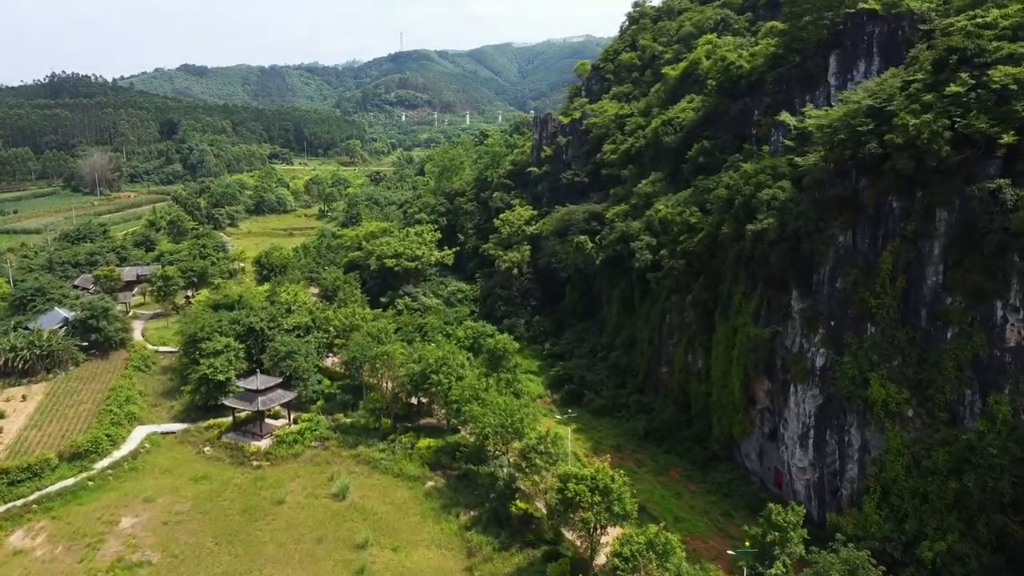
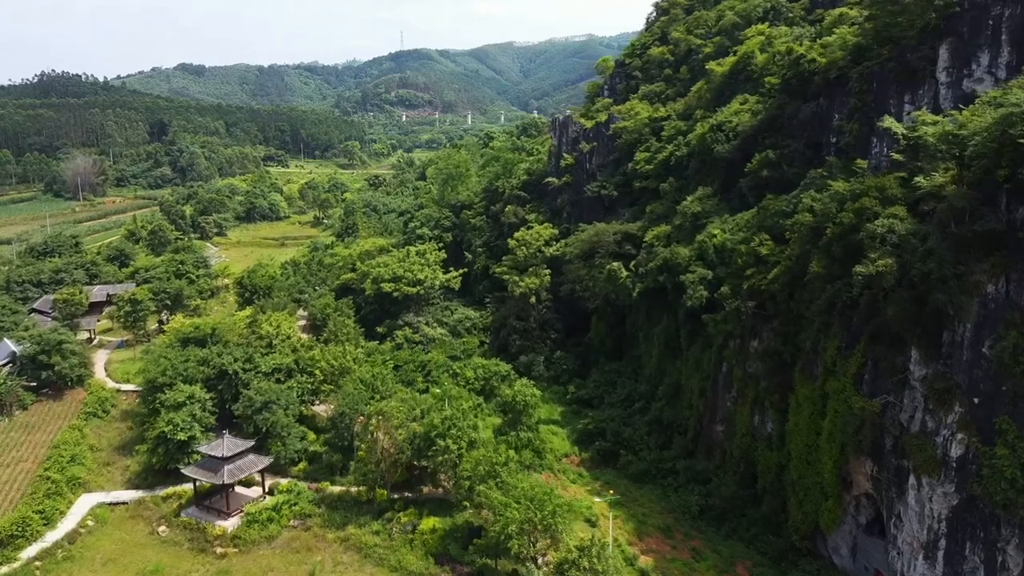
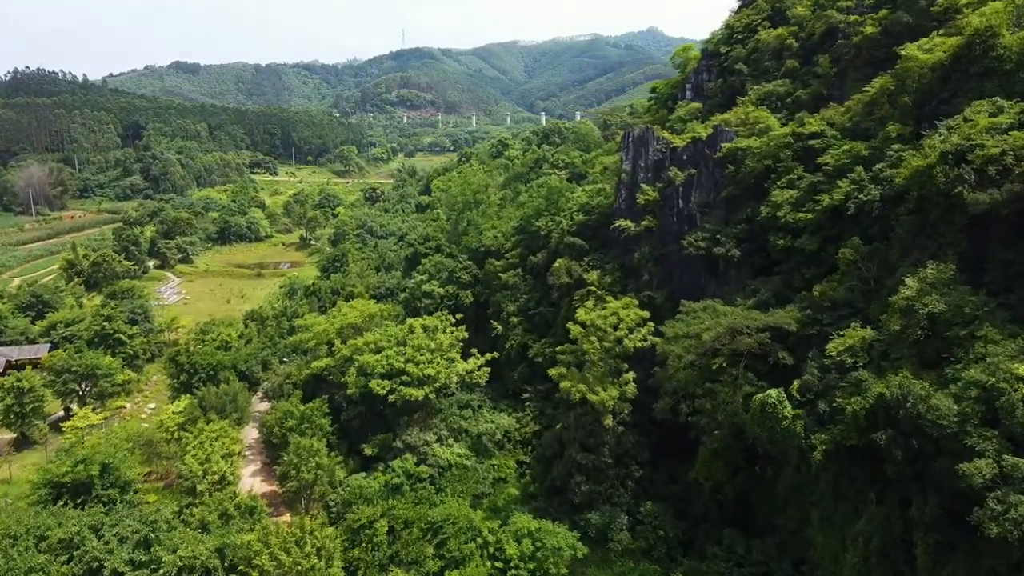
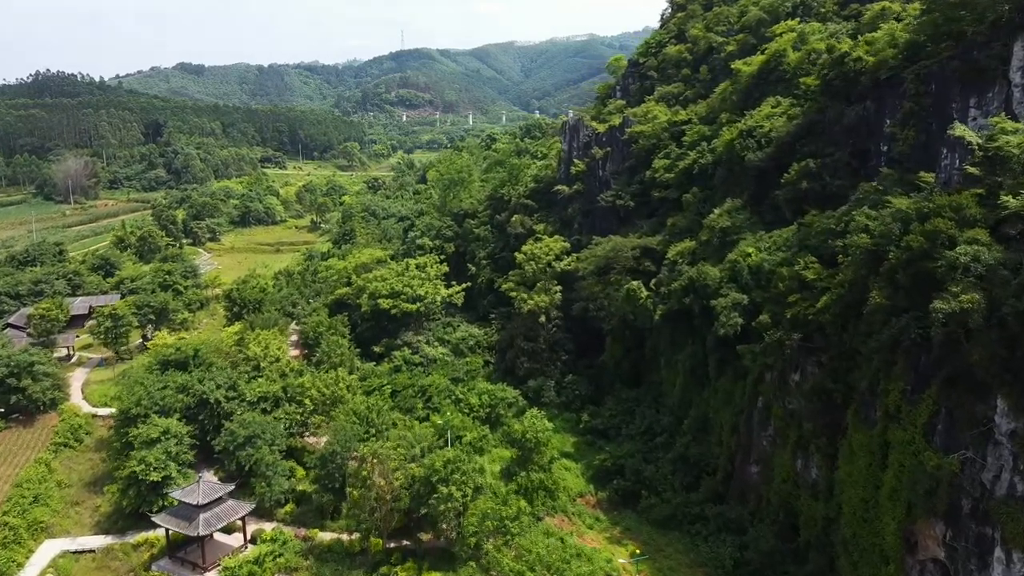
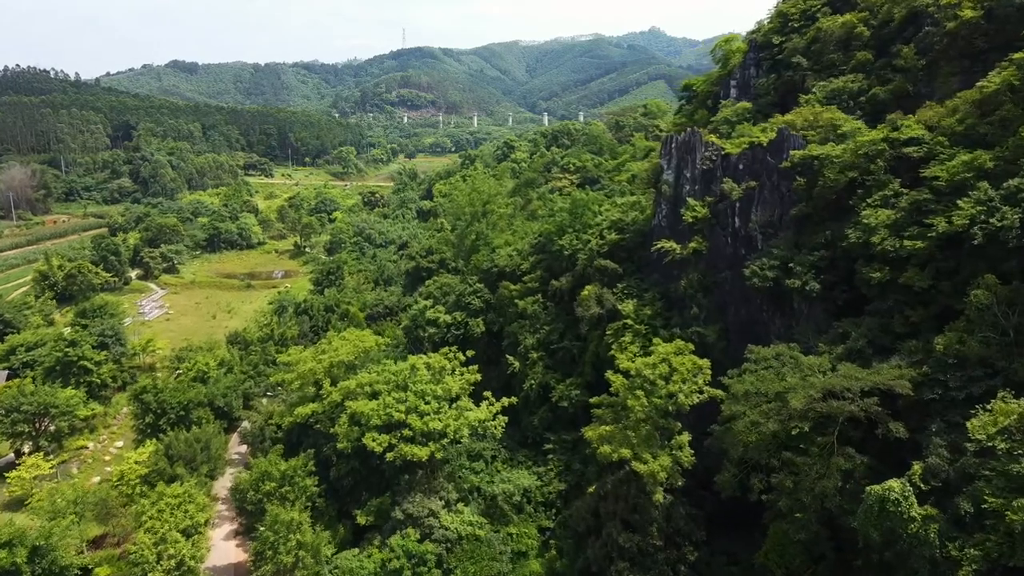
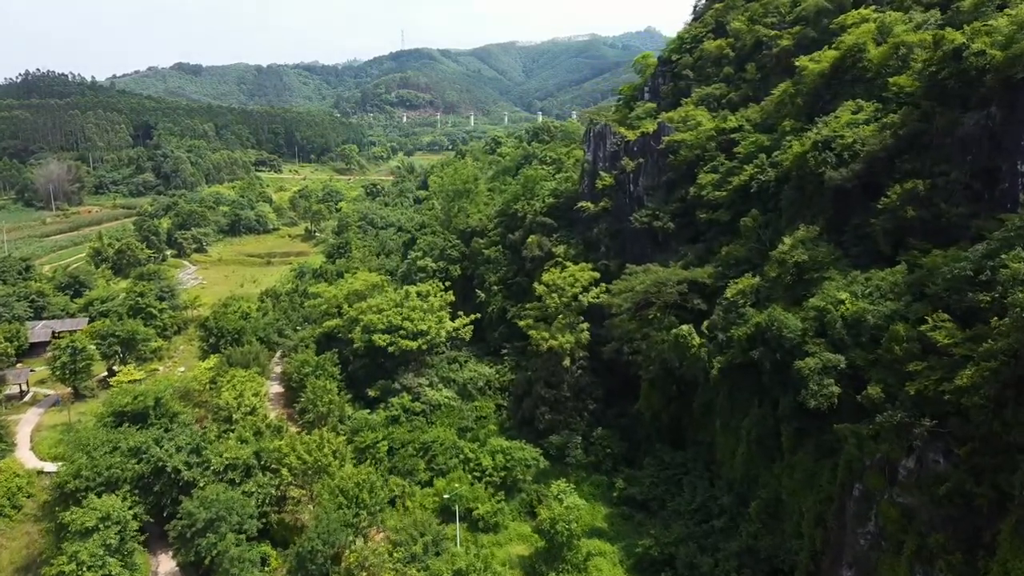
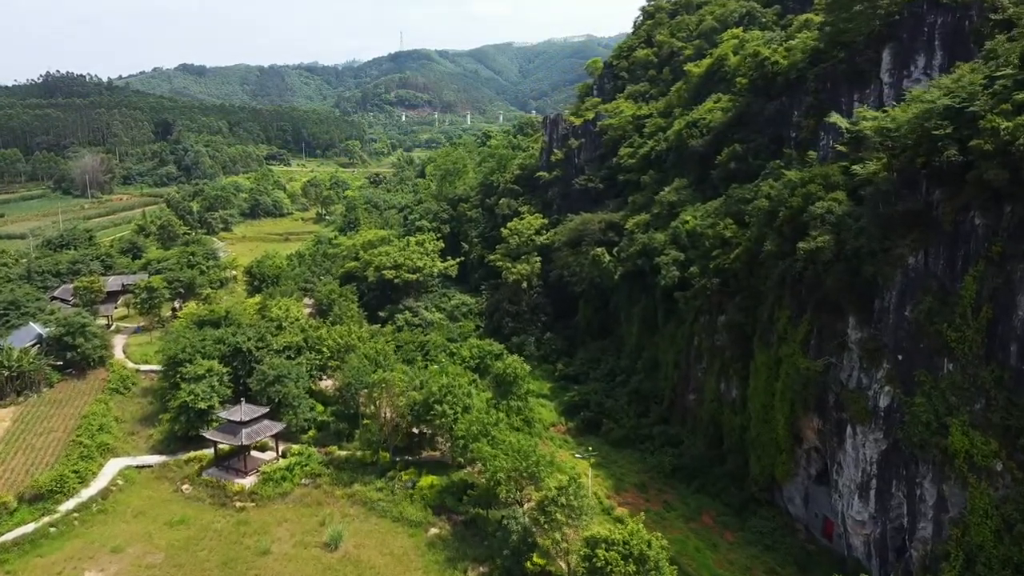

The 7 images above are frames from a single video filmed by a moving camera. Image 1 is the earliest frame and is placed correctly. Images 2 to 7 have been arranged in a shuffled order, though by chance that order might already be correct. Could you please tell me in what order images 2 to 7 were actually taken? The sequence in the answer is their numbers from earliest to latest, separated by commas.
7, 2, 4, 6, 3, 5
